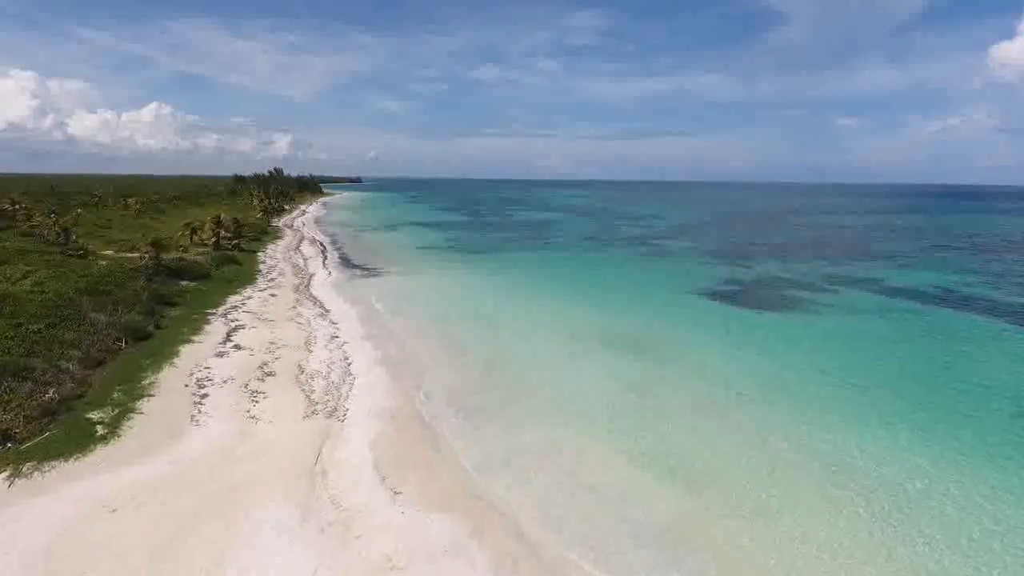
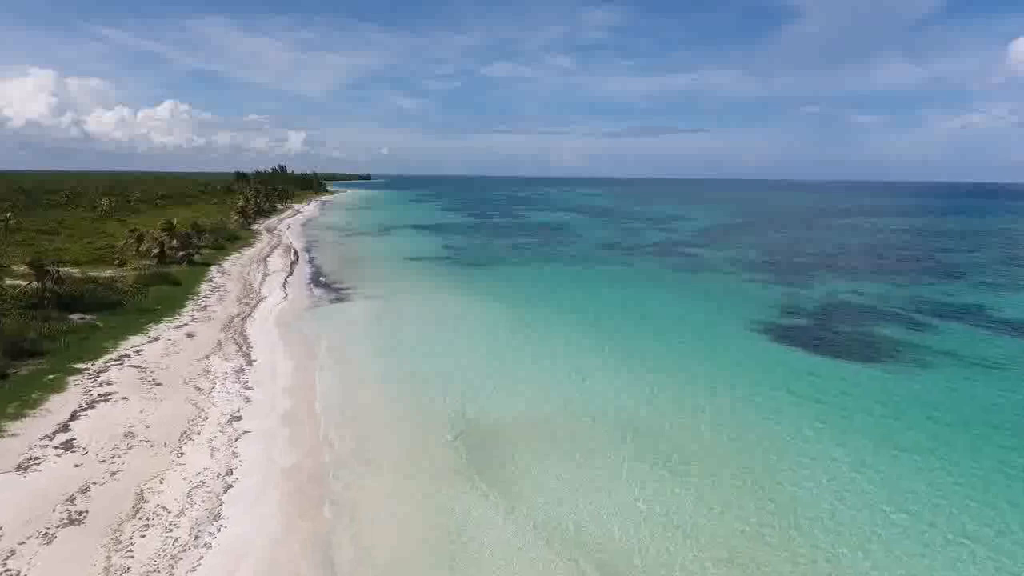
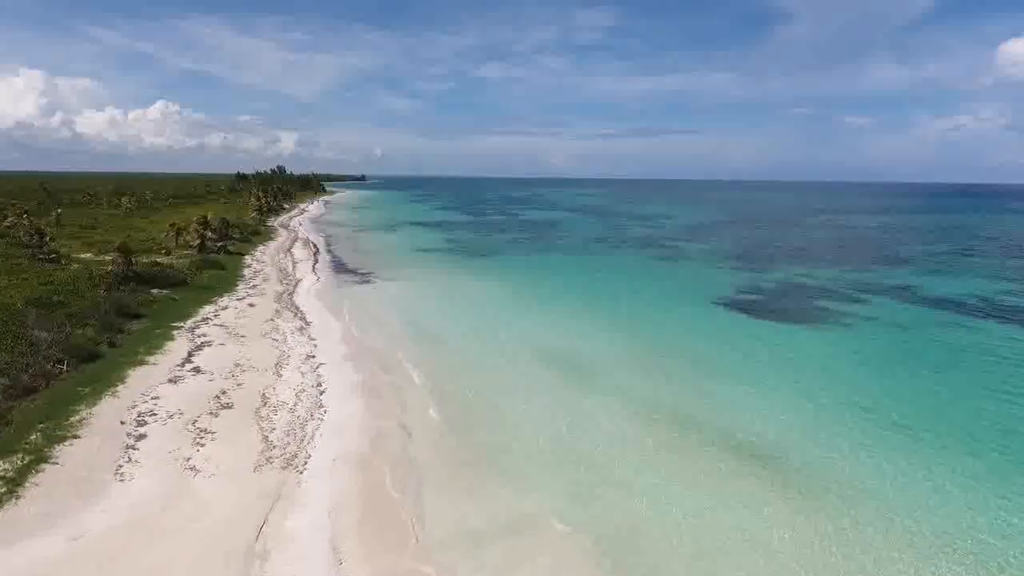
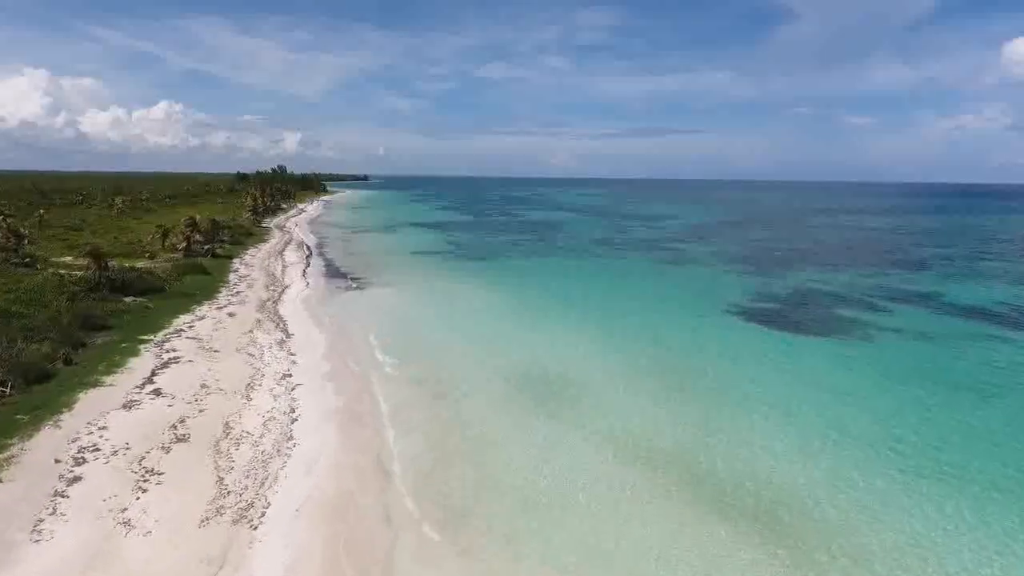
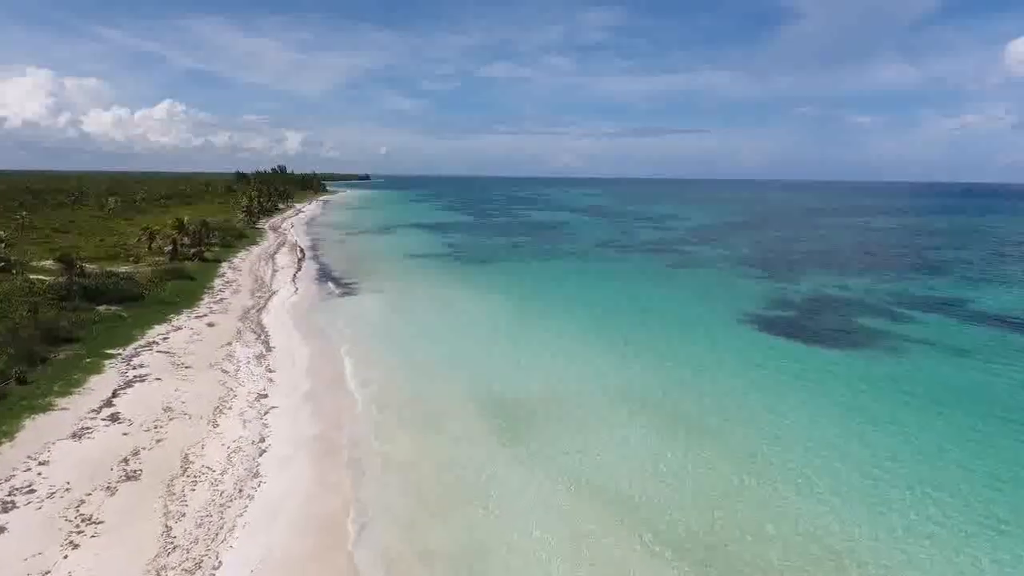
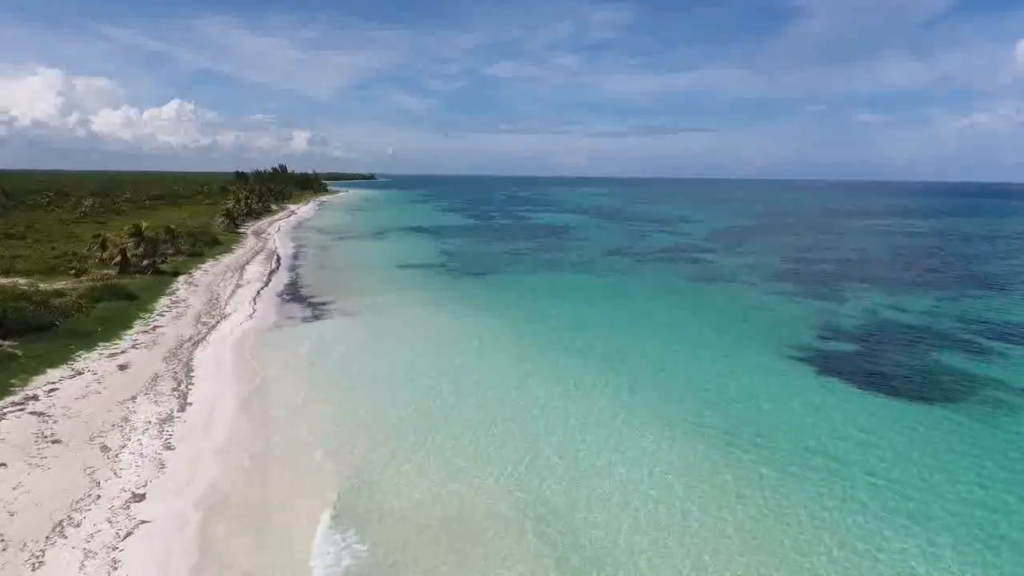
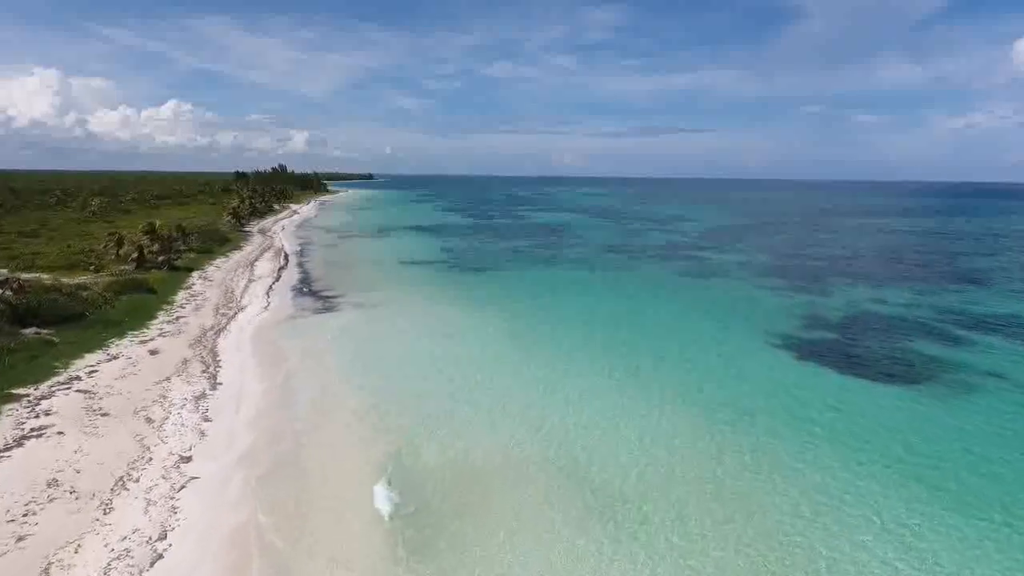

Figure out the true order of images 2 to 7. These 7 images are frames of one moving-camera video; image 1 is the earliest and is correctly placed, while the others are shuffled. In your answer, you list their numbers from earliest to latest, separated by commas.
3, 4, 5, 2, 7, 6
